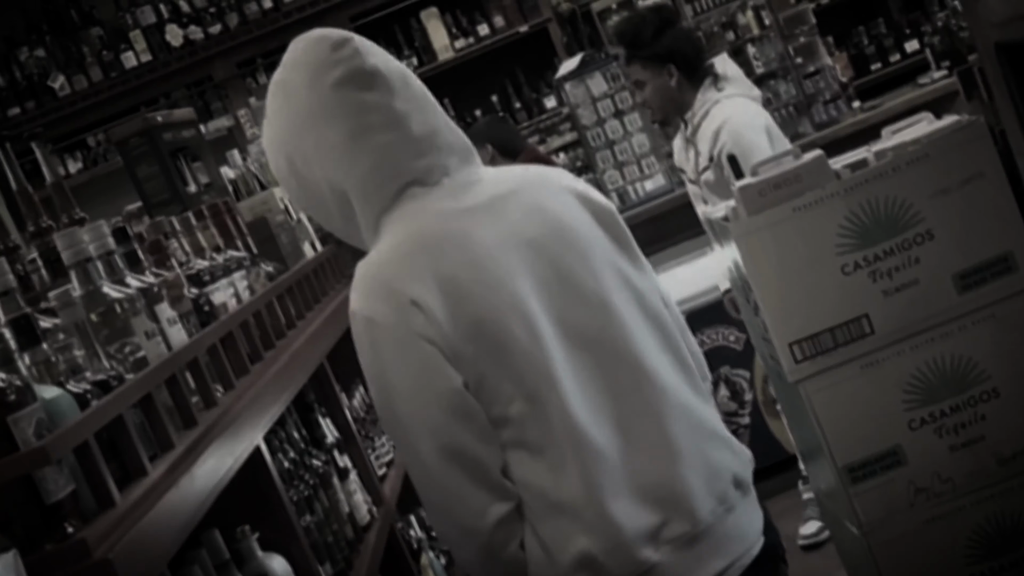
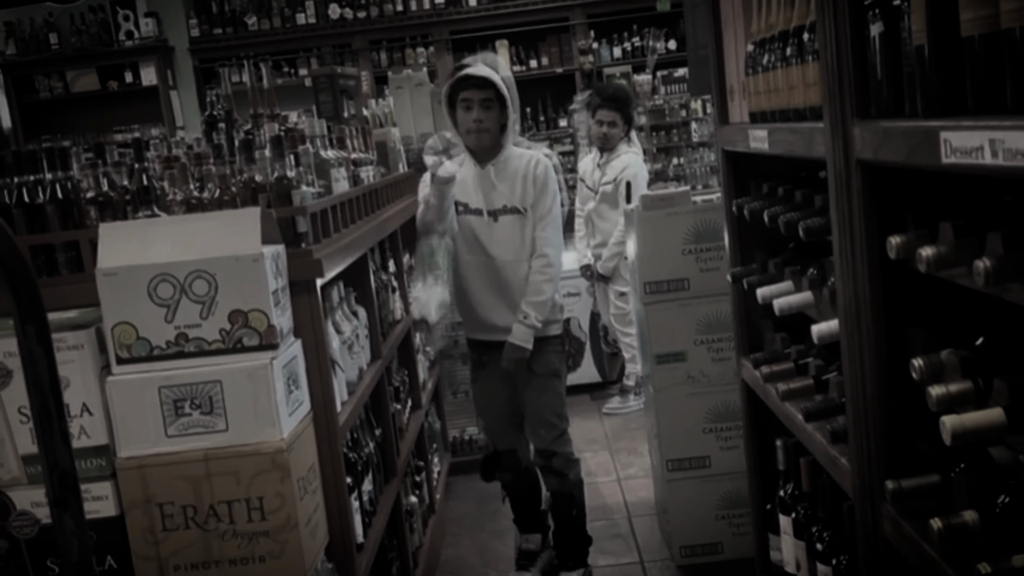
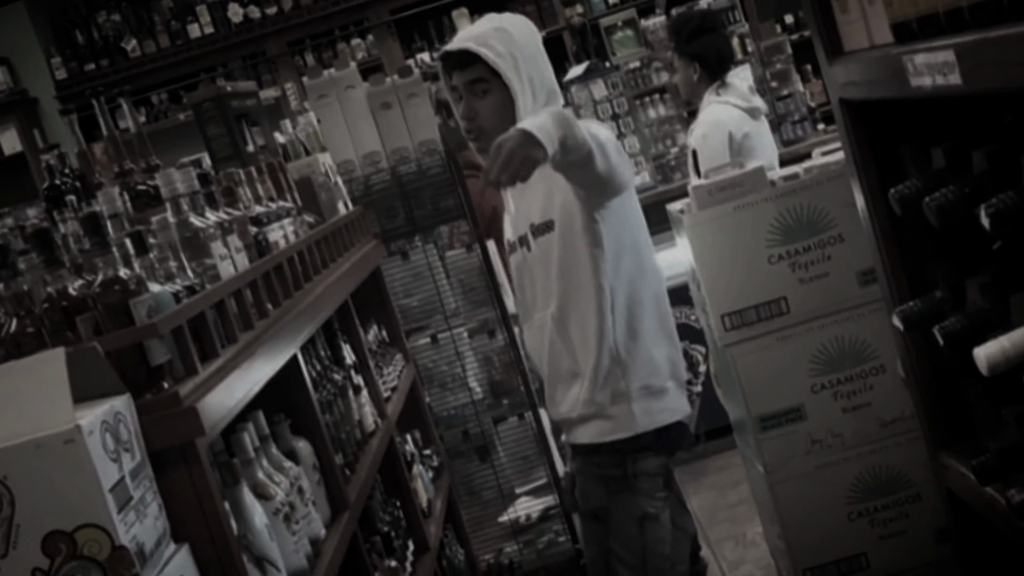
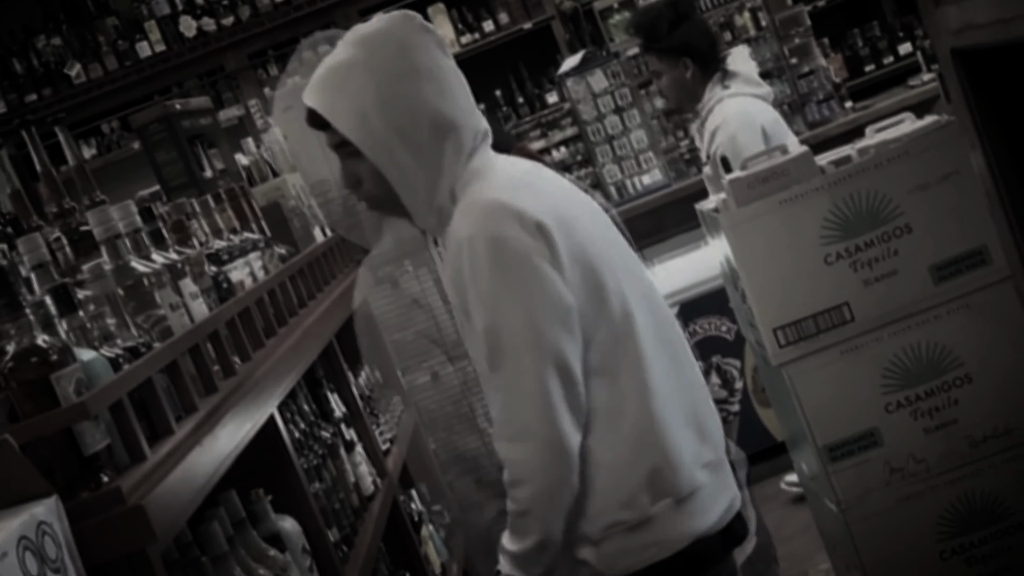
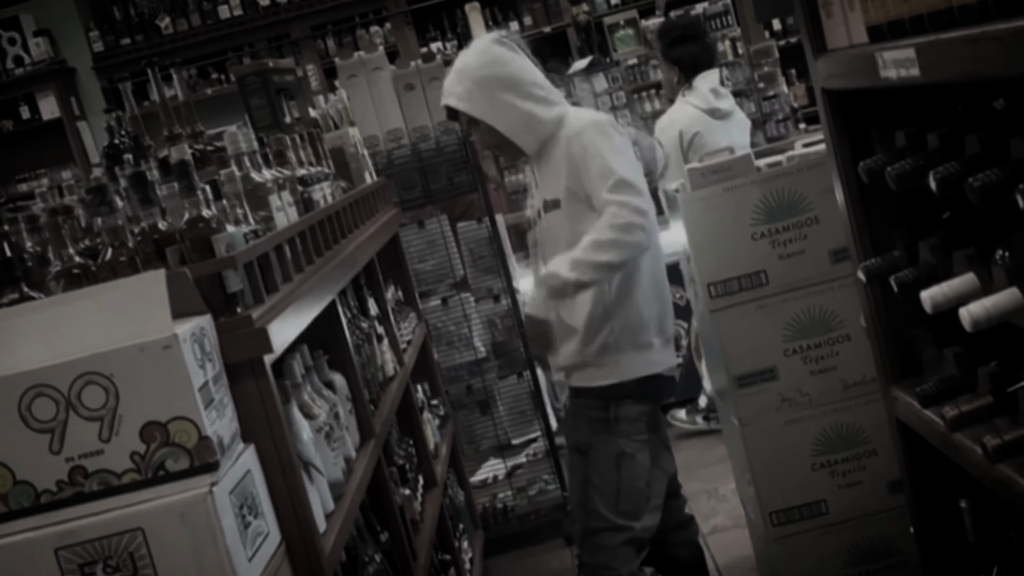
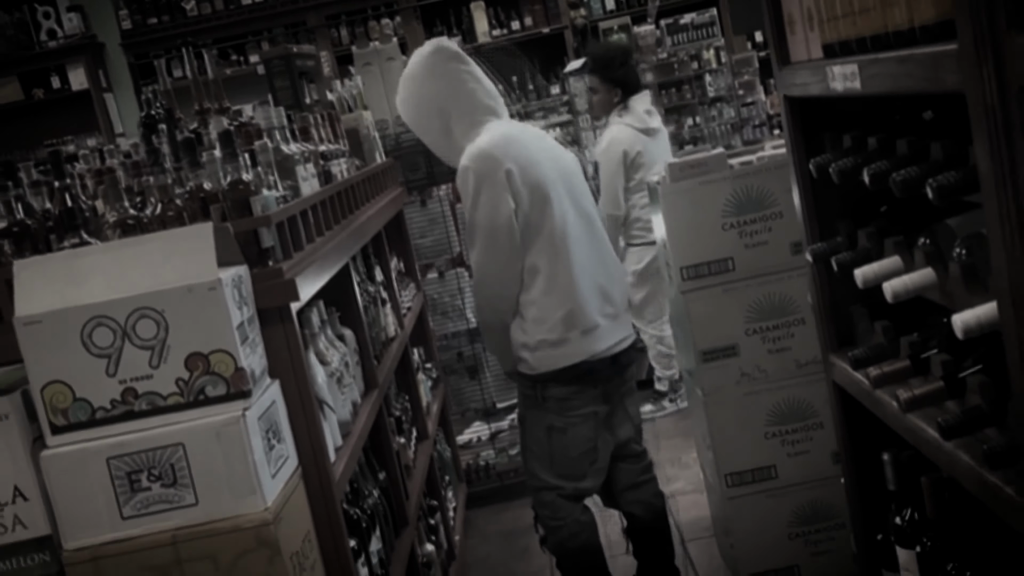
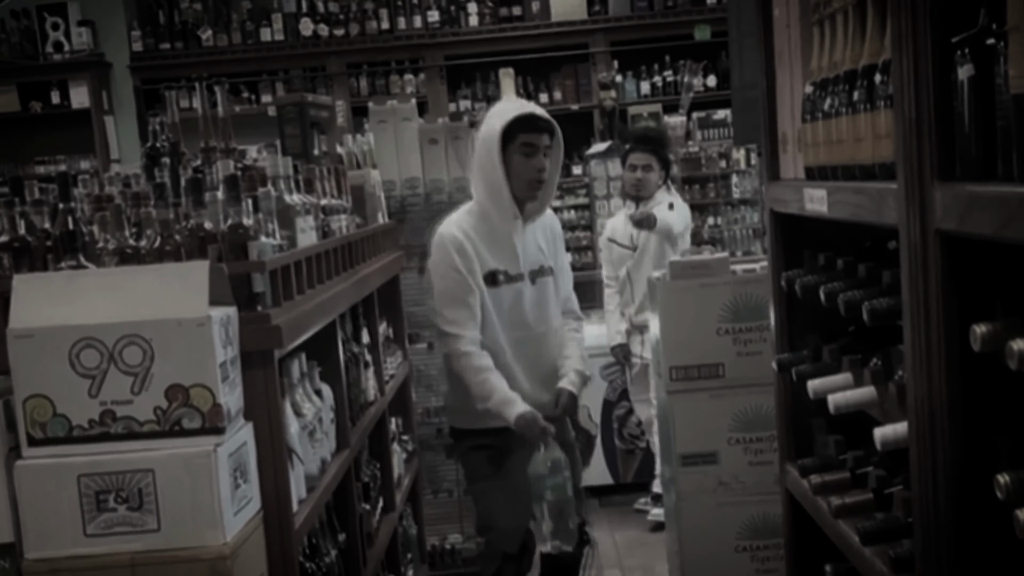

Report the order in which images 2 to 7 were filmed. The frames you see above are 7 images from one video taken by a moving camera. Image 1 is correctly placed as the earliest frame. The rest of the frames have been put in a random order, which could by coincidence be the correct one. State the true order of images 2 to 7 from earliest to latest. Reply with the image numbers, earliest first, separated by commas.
4, 3, 5, 6, 2, 7
